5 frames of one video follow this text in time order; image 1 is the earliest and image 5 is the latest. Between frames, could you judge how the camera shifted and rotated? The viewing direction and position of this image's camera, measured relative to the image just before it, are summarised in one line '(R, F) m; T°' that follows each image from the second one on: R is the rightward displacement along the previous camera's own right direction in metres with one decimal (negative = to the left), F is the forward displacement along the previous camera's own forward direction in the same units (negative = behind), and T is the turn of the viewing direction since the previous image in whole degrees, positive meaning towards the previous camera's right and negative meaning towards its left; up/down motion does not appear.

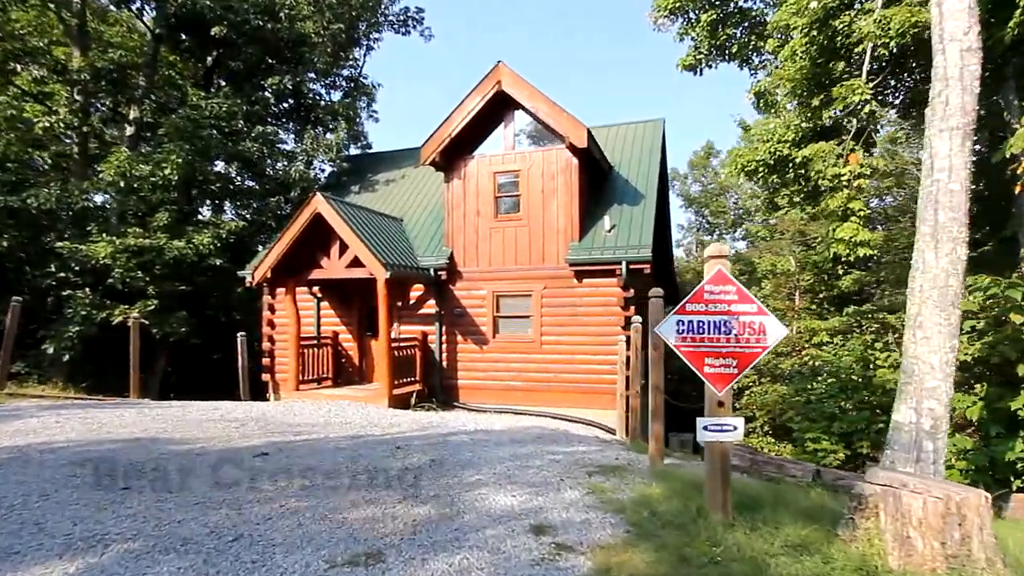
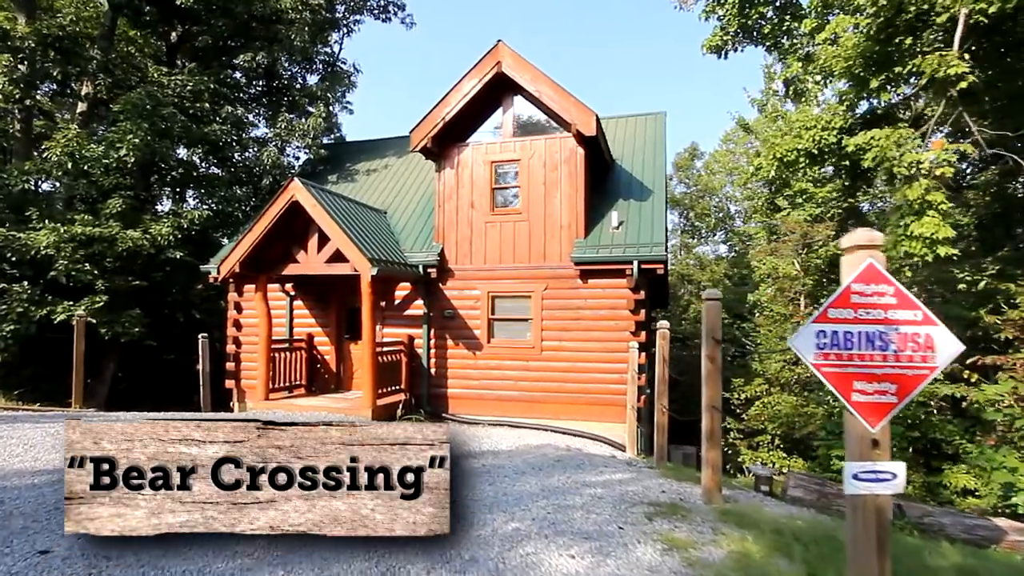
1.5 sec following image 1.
(-0.6, +1.2) m; +3°
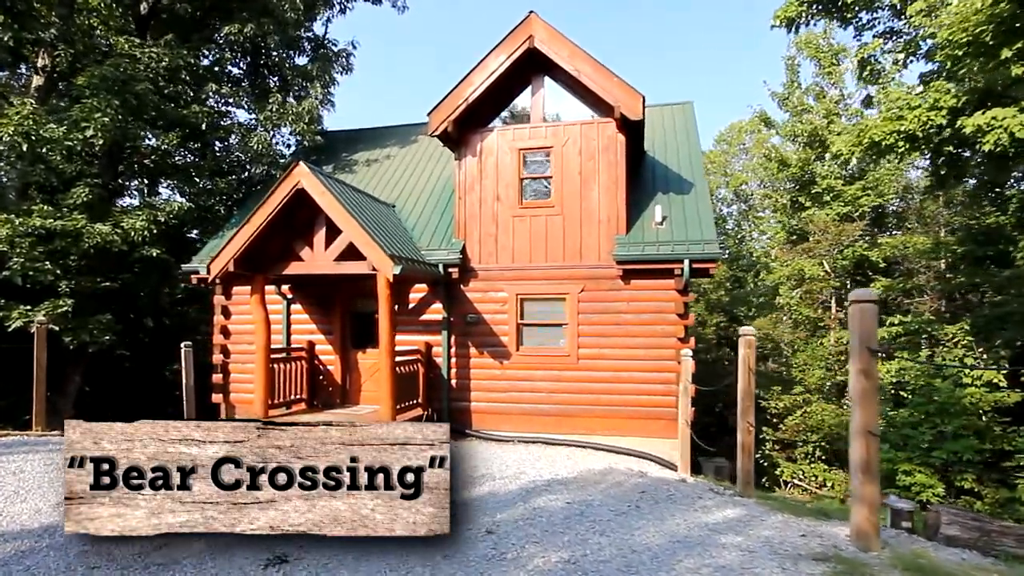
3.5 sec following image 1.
(-1.1, +1.2) m; +3°
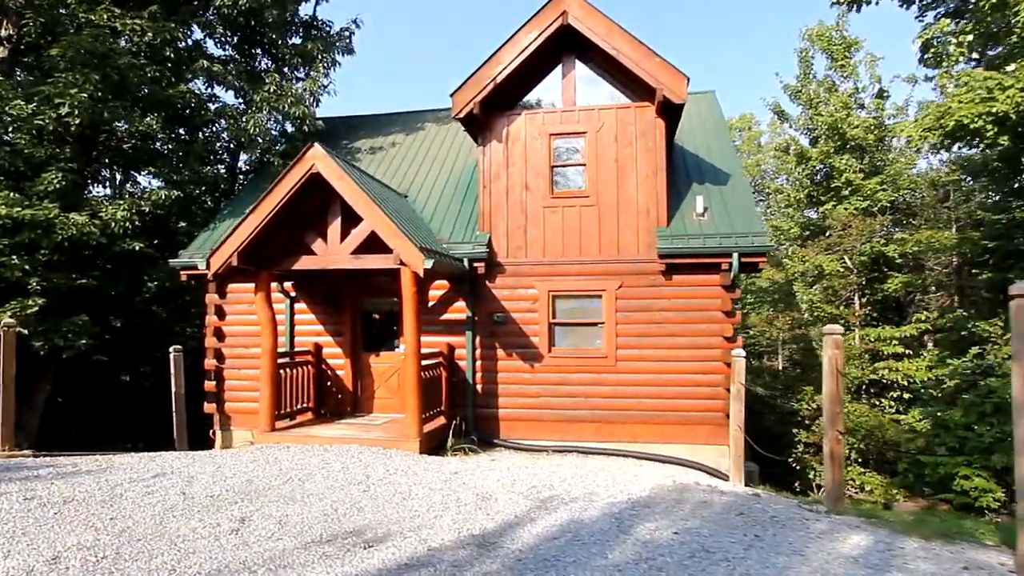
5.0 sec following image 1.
(-1.0, +0.9) m; +3°
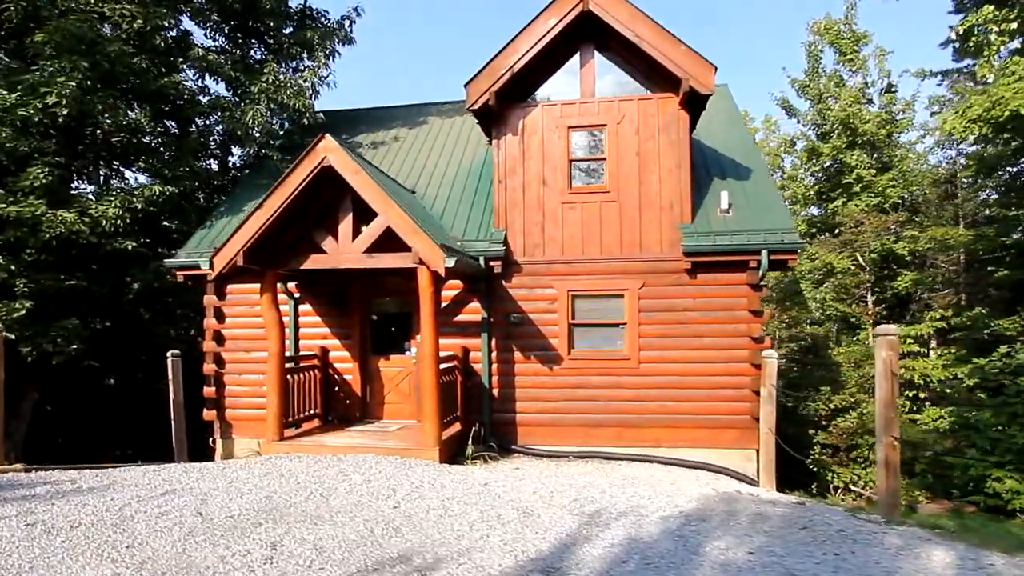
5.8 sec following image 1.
(-0.6, +0.4) m; +2°
